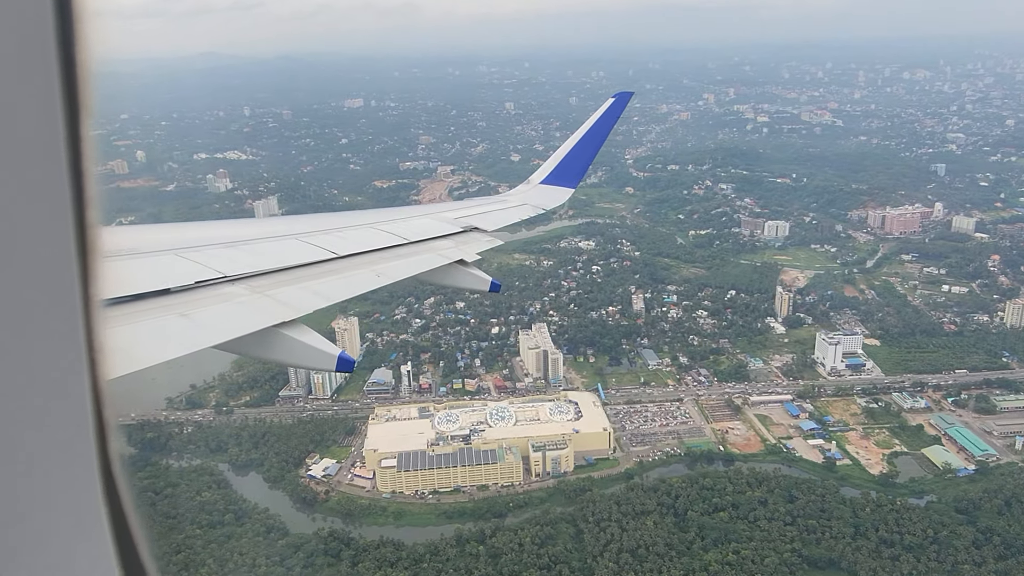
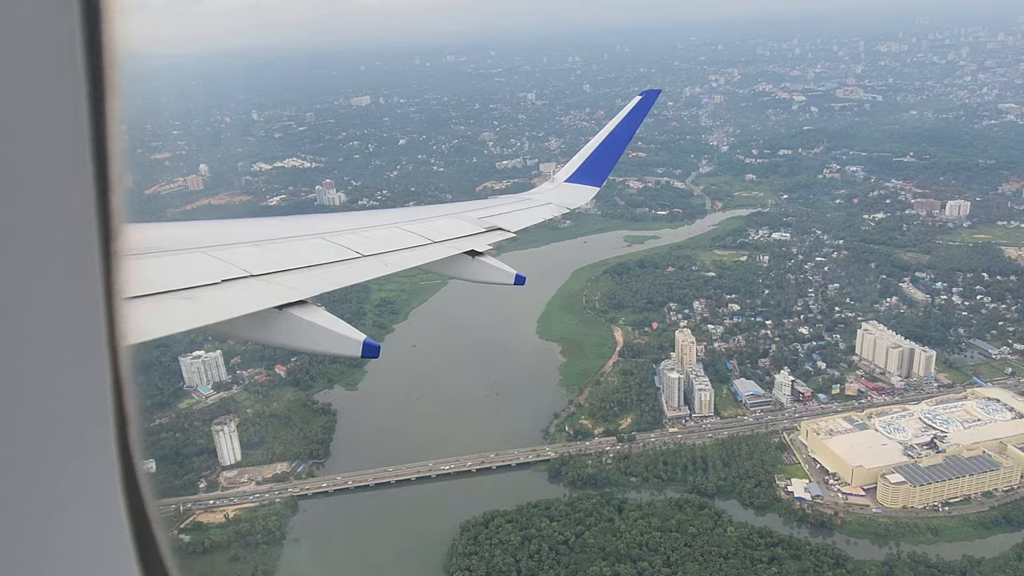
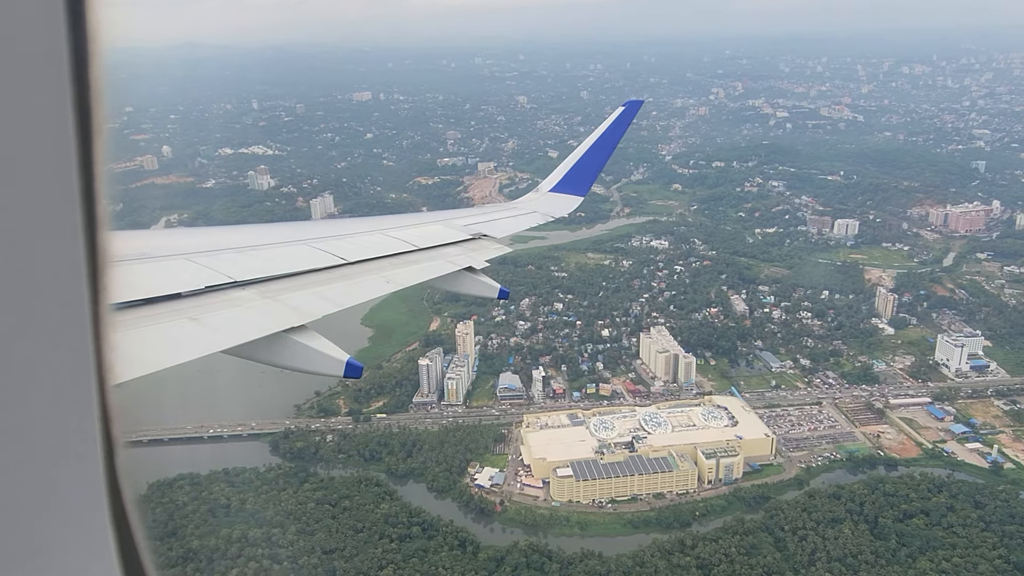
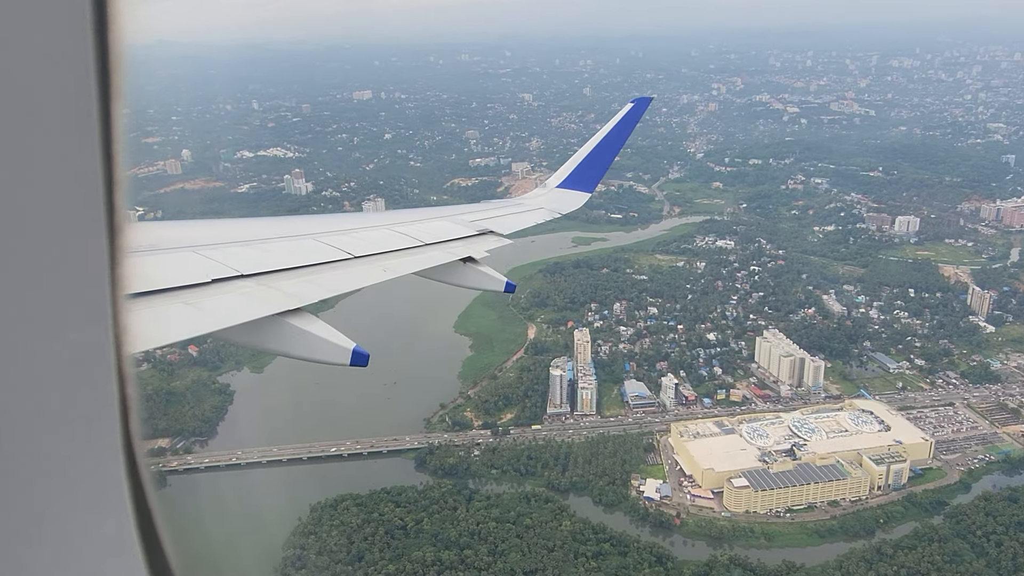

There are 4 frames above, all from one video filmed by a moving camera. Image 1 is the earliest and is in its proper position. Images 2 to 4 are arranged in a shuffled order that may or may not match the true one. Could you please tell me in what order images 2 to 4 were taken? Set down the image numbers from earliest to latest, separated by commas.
3, 4, 2
